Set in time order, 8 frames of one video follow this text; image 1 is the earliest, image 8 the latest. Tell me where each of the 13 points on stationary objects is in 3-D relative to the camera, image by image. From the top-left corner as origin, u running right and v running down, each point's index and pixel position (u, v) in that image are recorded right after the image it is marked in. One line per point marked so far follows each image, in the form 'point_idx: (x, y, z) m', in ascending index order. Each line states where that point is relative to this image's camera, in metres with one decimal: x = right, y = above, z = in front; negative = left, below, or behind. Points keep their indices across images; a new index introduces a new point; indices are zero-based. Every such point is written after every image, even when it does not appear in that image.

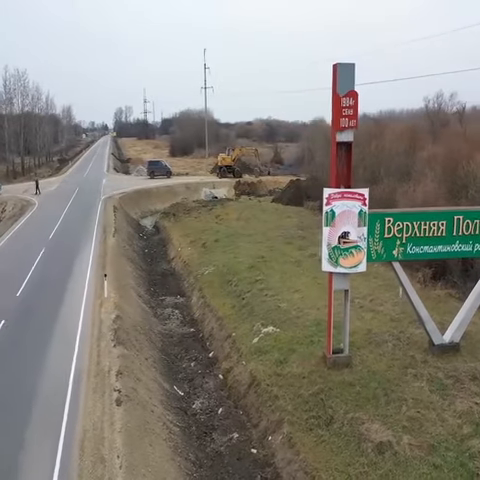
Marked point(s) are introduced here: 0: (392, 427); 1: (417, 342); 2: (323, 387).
0: (+3.8, -4.5, +9.2) m
1: (+5.8, -3.3, +12.3) m
2: (+2.4, -4.1, +10.6) m
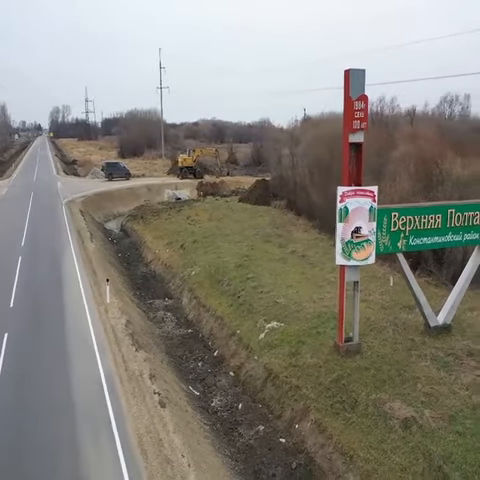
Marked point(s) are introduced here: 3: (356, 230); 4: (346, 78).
0: (+4.6, -4.3, +10.1) m
1: (+6.1, -3.0, +13.4) m
2: (+3.1, -4.0, +11.3) m
3: (+3.2, +0.3, +10.3) m
4: (+2.8, +4.1, +9.3) m
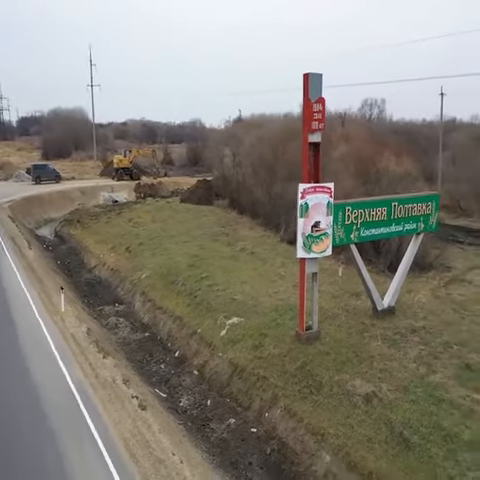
0: (+3.9, -4.1, +11.1) m
1: (+4.7, -2.7, +14.6) m
2: (+2.1, -3.8, +12.0) m
3: (+2.2, +0.5, +11.0) m
4: (+1.9, +4.3, +9.9) m
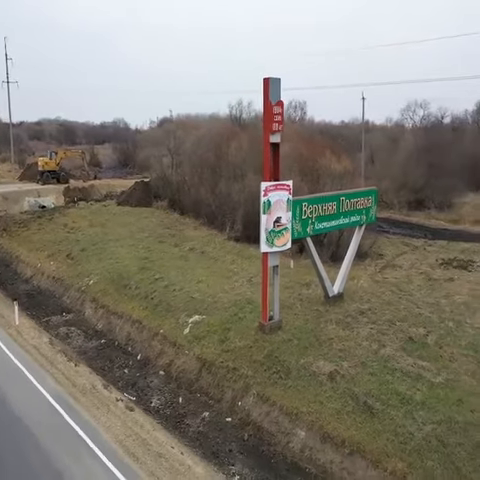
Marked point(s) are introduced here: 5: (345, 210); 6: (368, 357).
0: (+3.0, -3.8, +12.1) m
1: (+3.1, -2.4, +15.8) m
2: (+1.1, -3.6, +12.8) m
3: (+1.2, +0.6, +11.8) m
4: (+0.8, +4.5, +10.7) m
5: (+3.8, +1.1, +13.6) m
6: (+4.1, -3.7, +12.1) m
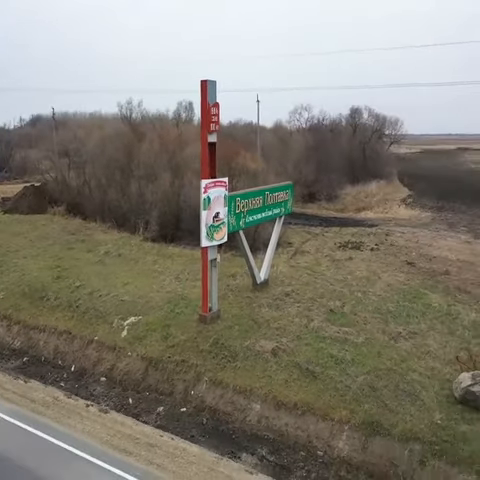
0: (+1.1, -3.5, +13.5) m
1: (+0.1, -2.1, +17.0) m
2: (-0.8, -3.4, +13.5) m
3: (-0.8, +0.8, +12.6) m
4: (-1.1, +4.7, +11.3) m
5: (+1.1, +1.4, +15.0) m
6: (+2.2, -3.3, +13.7) m
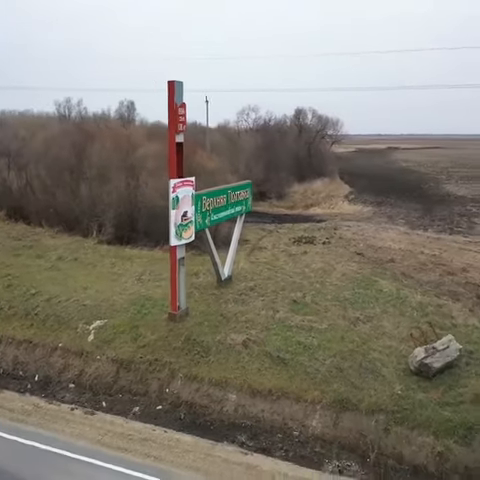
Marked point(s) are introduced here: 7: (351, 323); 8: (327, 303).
0: (+0.1, -3.3, +14.0) m
1: (-1.5, -2.0, +17.3) m
2: (-1.9, -3.4, +13.8) m
3: (-2.0, +0.9, +12.8) m
4: (-2.2, +4.7, +11.5) m
5: (-0.4, +1.6, +15.5) m
6: (+1.1, -3.1, +14.4) m
7: (+4.1, -3.1, +14.0) m
8: (+3.6, -2.6, +15.5) m
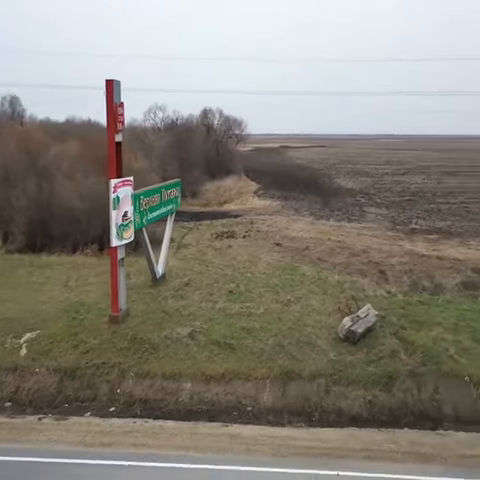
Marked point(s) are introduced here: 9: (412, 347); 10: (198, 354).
0: (-2.1, -3.2, +14.5) m
1: (-4.5, -2.0, +17.3) m
2: (-3.9, -3.4, +13.8) m
3: (-4.0, +0.9, +12.8) m
4: (-4.2, +4.7, +11.4) m
5: (-3.2, +1.7, +15.8) m
6: (-1.2, -2.9, +15.2) m
7: (+1.8, -2.7, +15.6) m
8: (+0.9, -2.2, +16.9) m
9: (+6.0, -3.7, +13.1) m
10: (-1.5, -4.0, +13.2) m
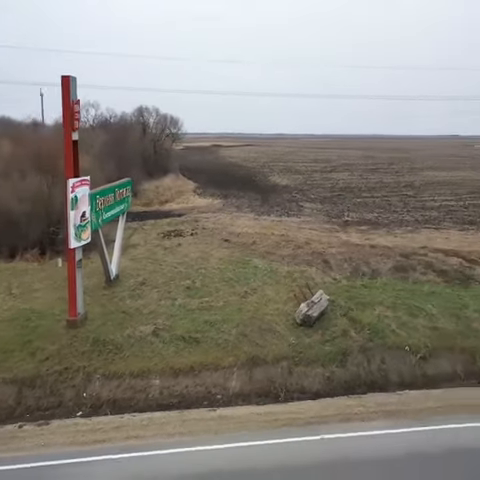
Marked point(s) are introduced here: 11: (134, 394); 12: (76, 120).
0: (-3.6, -3.2, +14.5) m
1: (-6.5, -2.1, +16.9) m
2: (-5.2, -3.4, +13.5) m
3: (-5.3, +0.8, +12.5) m
4: (-5.4, +4.6, +11.1) m
5: (-5.1, +1.7, +15.6) m
6: (-2.8, -2.8, +15.3) m
7: (+0.1, -2.5, +16.3) m
8: (-1.1, -2.0, +17.4) m
9: (+4.6, -3.3, +14.6) m
10: (-2.7, -3.9, +13.4) m
11: (-3.5, -5.1, +12.4) m
12: (-5.2, +3.7, +11.7) m
